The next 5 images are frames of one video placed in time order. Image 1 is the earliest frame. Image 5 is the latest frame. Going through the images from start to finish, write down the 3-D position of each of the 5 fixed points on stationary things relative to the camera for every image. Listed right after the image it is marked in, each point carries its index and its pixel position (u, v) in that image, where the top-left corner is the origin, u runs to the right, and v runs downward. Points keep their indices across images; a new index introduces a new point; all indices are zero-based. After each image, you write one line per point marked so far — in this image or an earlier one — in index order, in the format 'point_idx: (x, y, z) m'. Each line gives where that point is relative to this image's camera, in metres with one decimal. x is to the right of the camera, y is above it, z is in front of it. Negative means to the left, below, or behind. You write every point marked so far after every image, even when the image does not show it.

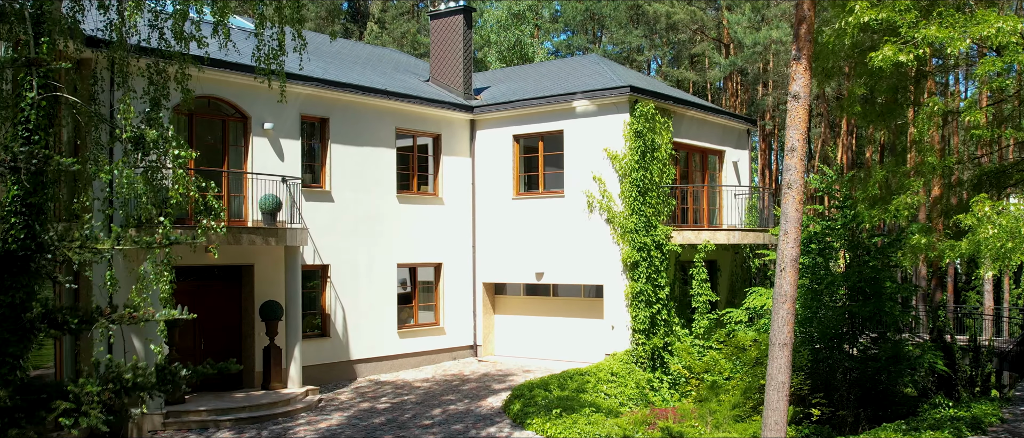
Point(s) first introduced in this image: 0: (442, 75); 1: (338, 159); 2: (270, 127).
0: (-1.5, +3.1, +18.6) m
1: (-3.1, +1.1, +15.2) m
2: (-3.9, +1.5, +14.0) m
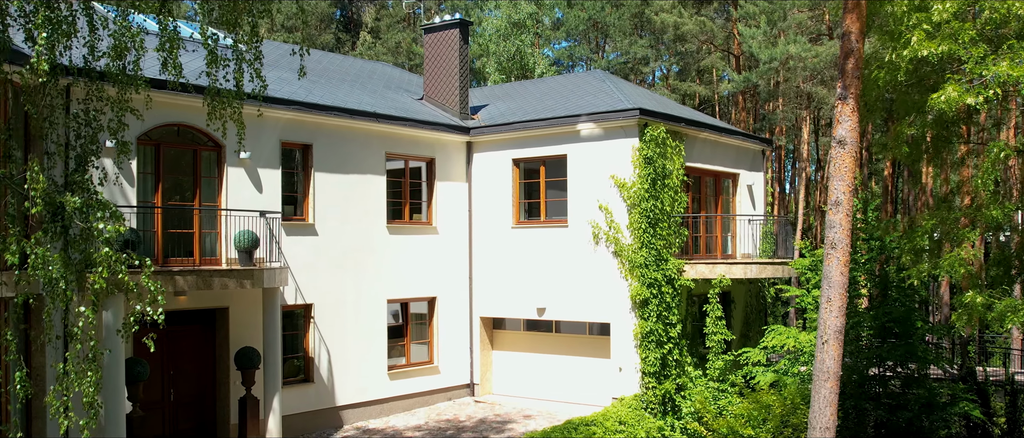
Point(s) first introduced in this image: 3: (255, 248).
0: (-1.5, +2.5, +17.4) m
1: (-3.1, +0.5, +14.0) m
2: (-3.9, +0.9, +12.8) m
3: (-3.7, -0.4, +12.4) m
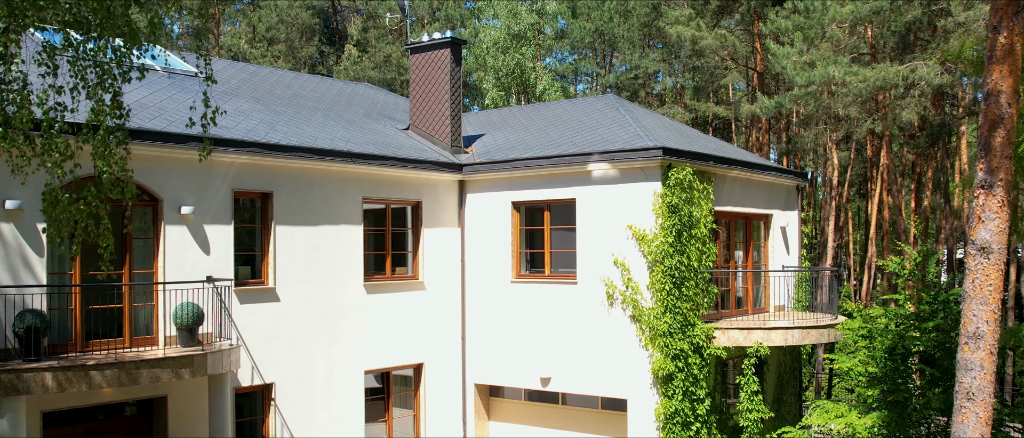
0: (-1.5, +1.7, +15.1) m
1: (-3.1, -0.4, +11.8) m
2: (-4.0, +0.1, +10.5) m
3: (-3.7, -1.3, +10.2) m
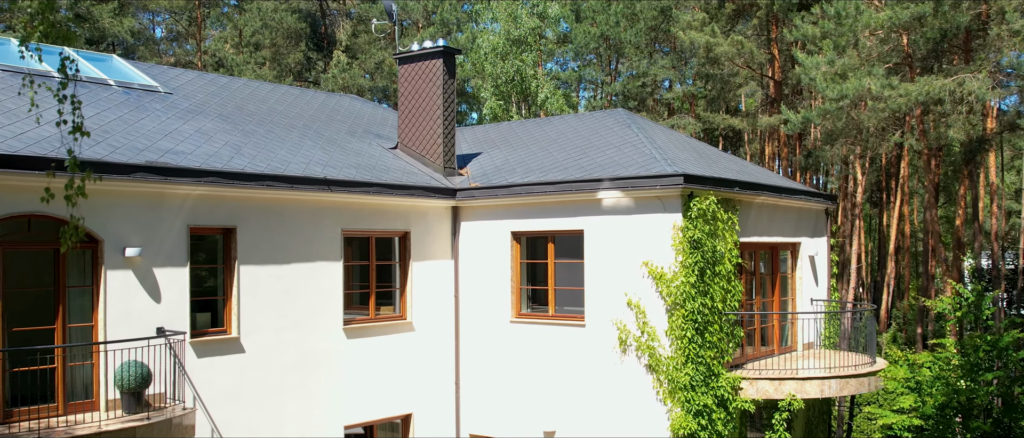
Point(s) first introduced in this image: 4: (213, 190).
0: (-1.6, +1.2, +13.6) m
1: (-3.1, -0.8, +10.3) m
2: (-4.0, -0.4, +9.0) m
3: (-3.7, -1.7, +8.6) m
4: (-3.4, +0.3, +9.7) m
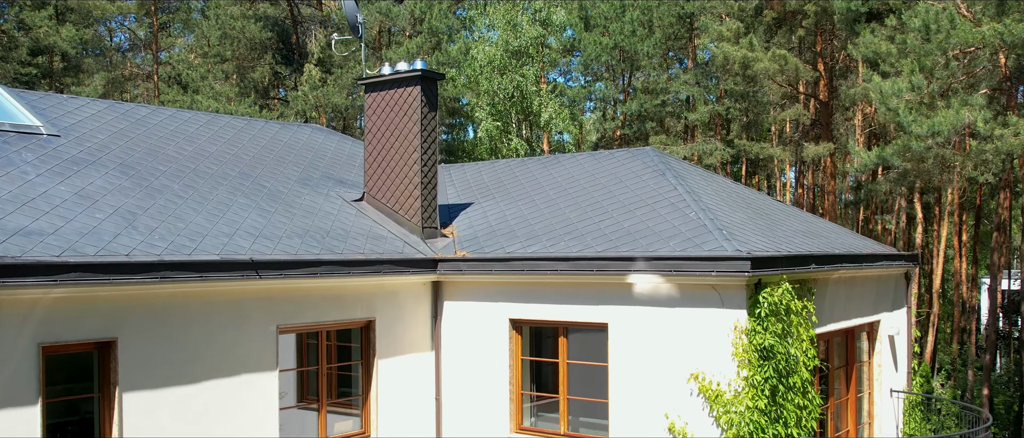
0: (-1.6, +0.3, +10.6) m
1: (-3.1, -1.7, +7.2) m
2: (-4.0, -1.3, +6.0) m
3: (-3.7, -2.6, +5.6) m
4: (-3.4, -0.6, +6.7) m
